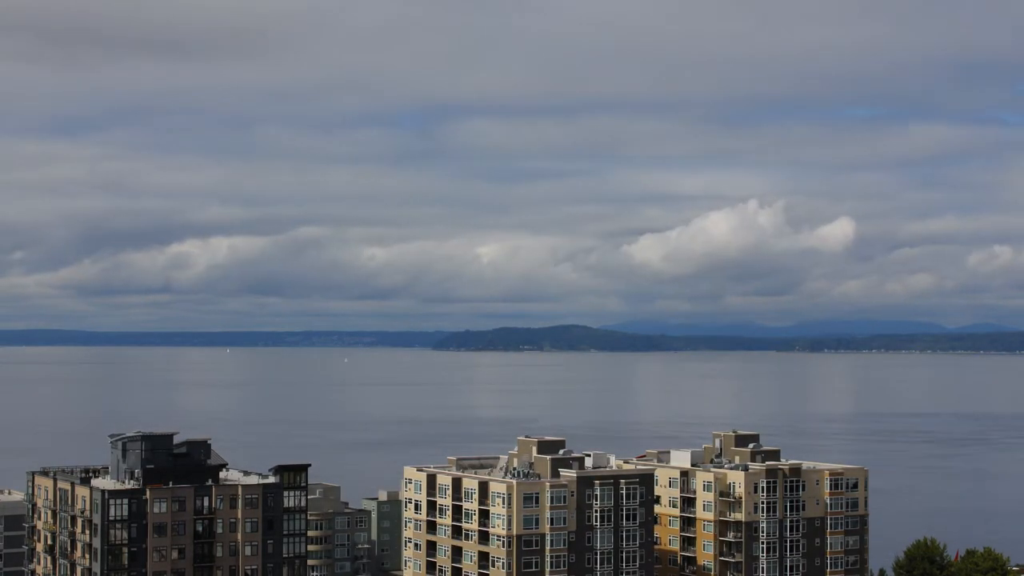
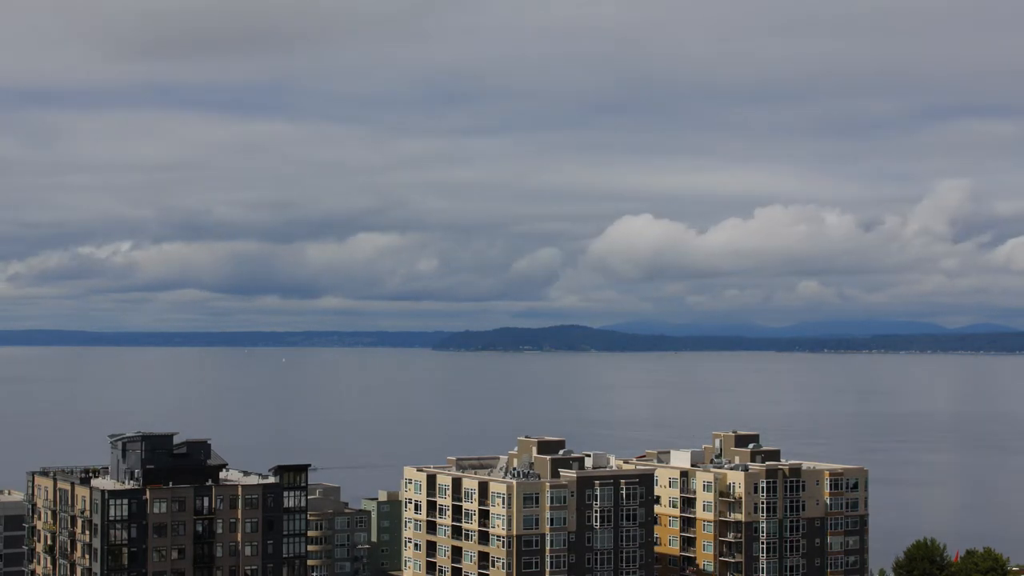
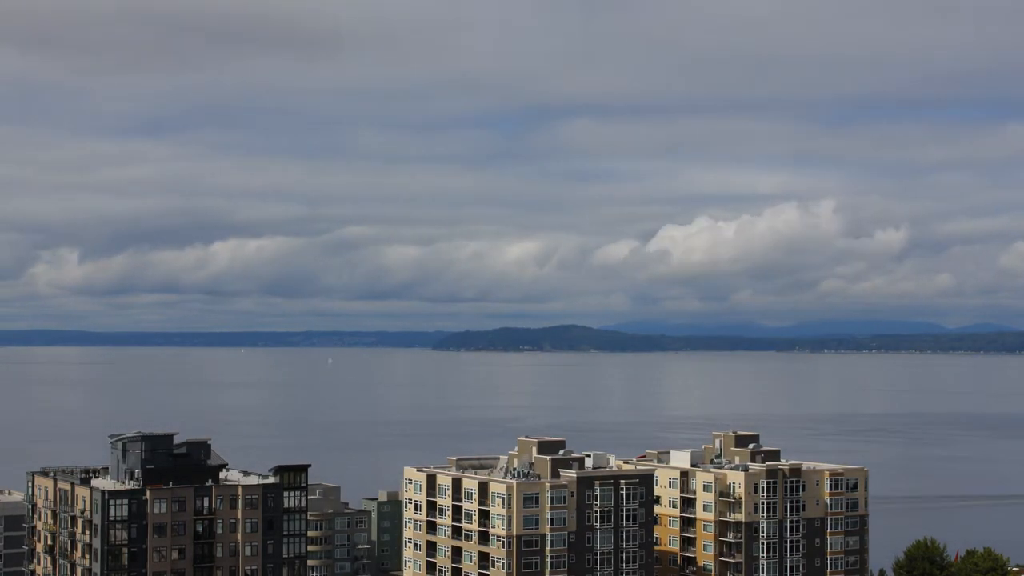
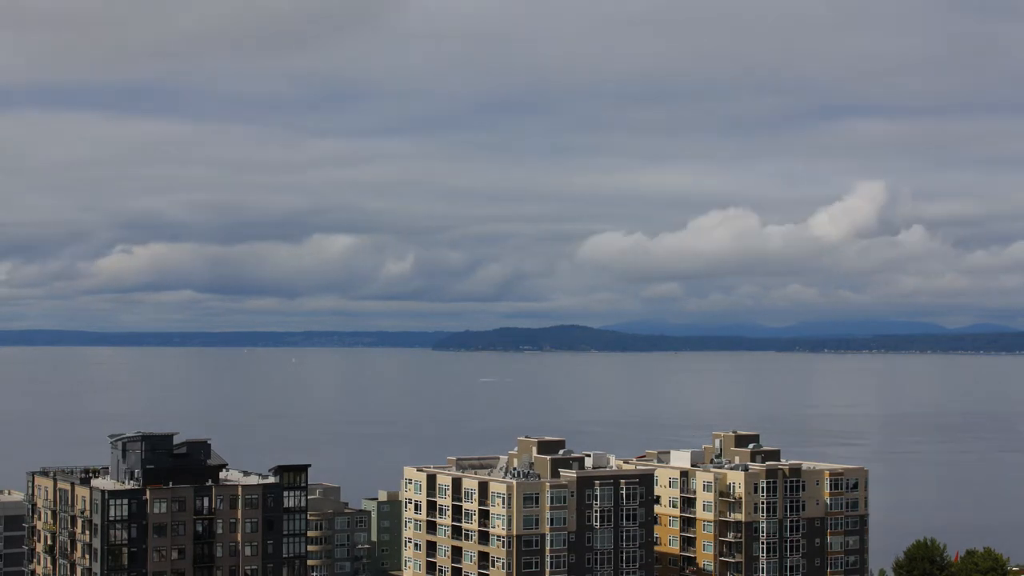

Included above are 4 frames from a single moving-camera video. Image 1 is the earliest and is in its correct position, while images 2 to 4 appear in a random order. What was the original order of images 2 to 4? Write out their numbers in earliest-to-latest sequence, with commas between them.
3, 4, 2
